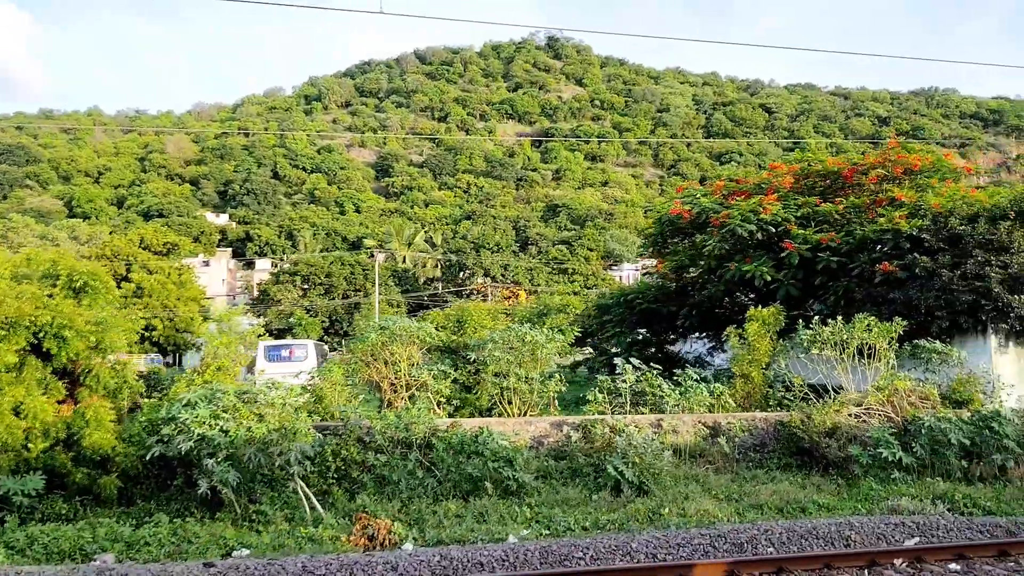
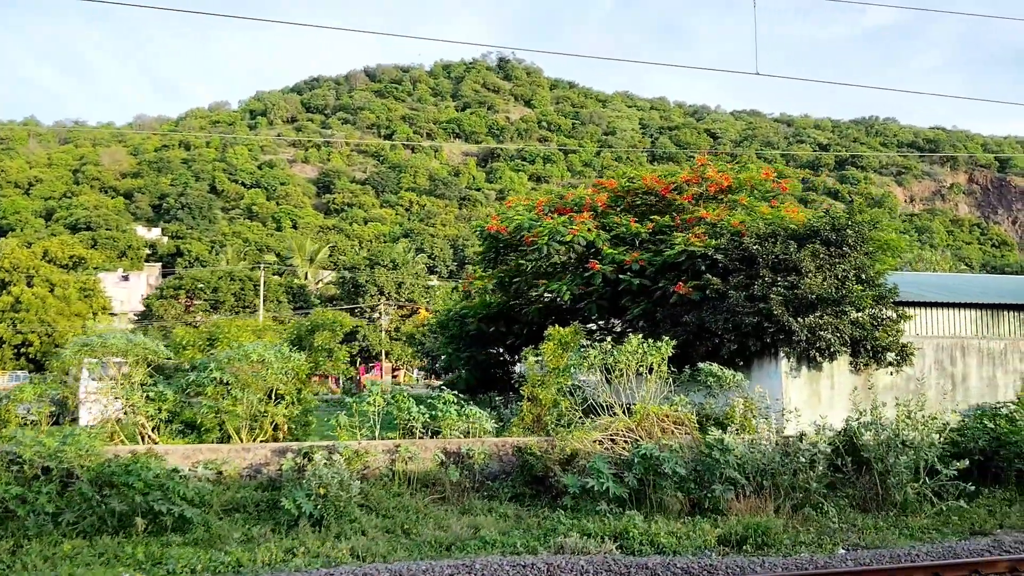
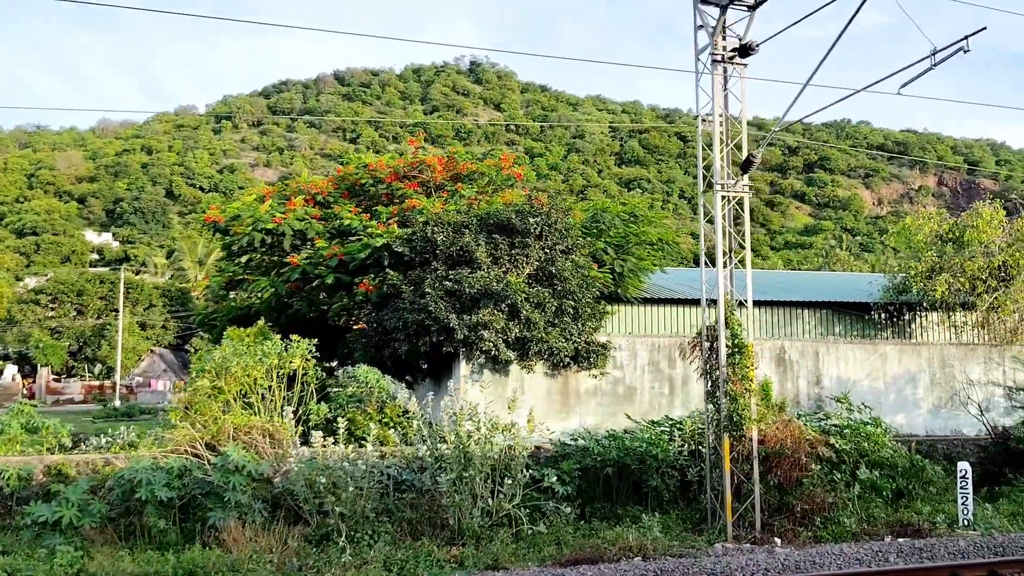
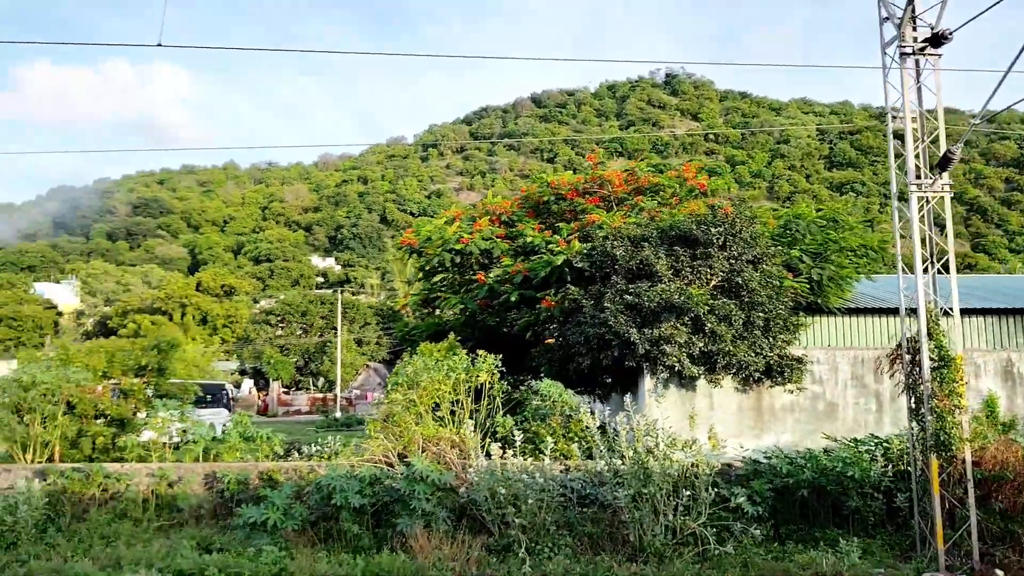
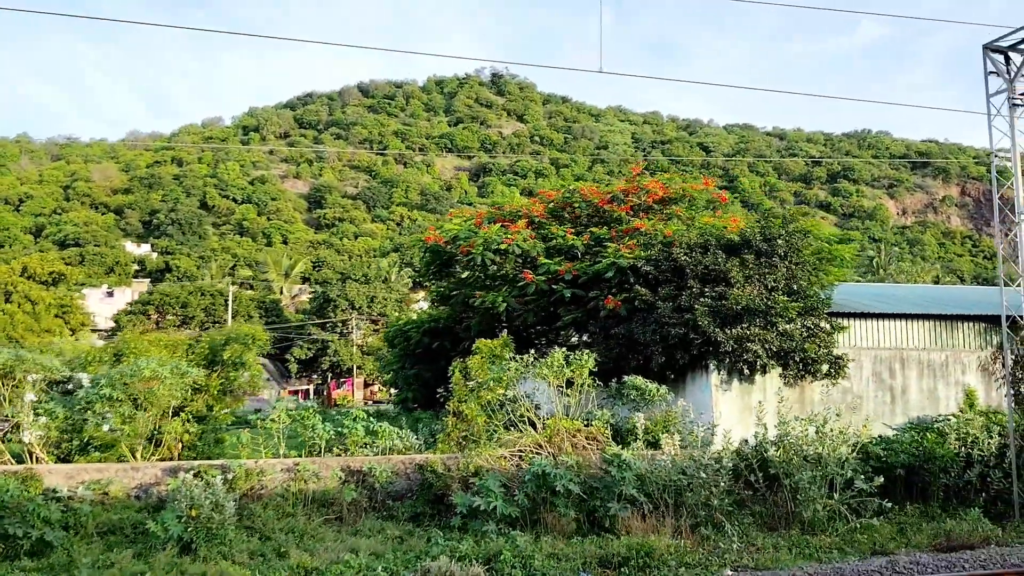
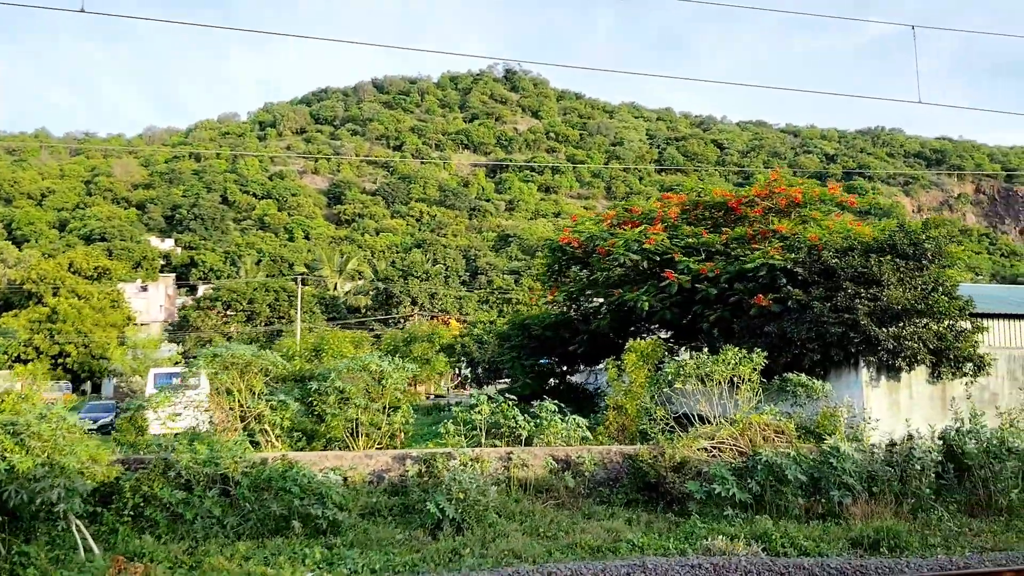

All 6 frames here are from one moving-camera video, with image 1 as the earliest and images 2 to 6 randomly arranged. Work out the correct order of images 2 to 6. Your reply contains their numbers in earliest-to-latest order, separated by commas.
6, 2, 5, 3, 4
